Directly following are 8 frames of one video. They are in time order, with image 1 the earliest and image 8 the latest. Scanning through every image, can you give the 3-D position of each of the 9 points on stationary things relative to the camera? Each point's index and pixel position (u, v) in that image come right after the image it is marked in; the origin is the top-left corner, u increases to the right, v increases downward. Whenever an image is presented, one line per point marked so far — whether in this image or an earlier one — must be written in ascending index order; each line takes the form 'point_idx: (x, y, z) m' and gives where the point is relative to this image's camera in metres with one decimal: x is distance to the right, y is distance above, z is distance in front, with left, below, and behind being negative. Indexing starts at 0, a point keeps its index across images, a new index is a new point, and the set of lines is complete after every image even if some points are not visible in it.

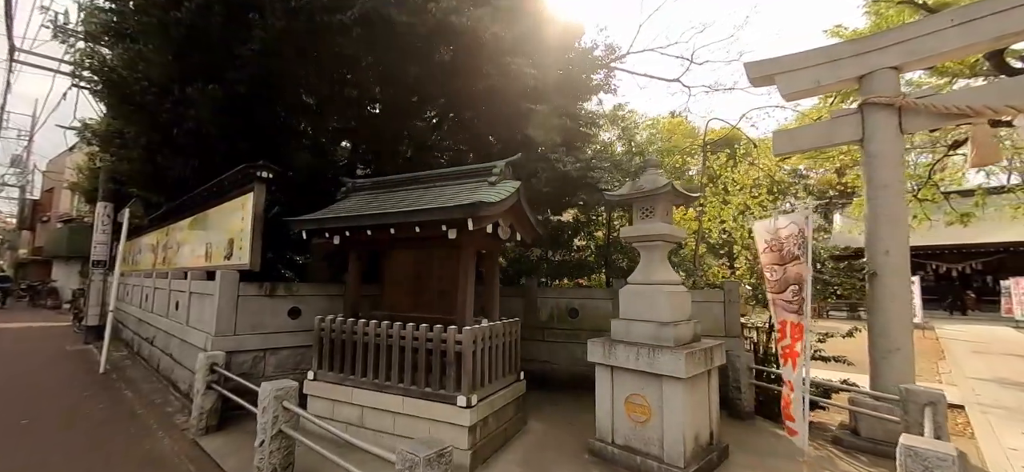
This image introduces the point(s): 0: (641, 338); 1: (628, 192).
0: (+1.4, -1.1, +4.6) m
1: (+1.4, +0.5, +5.0) m
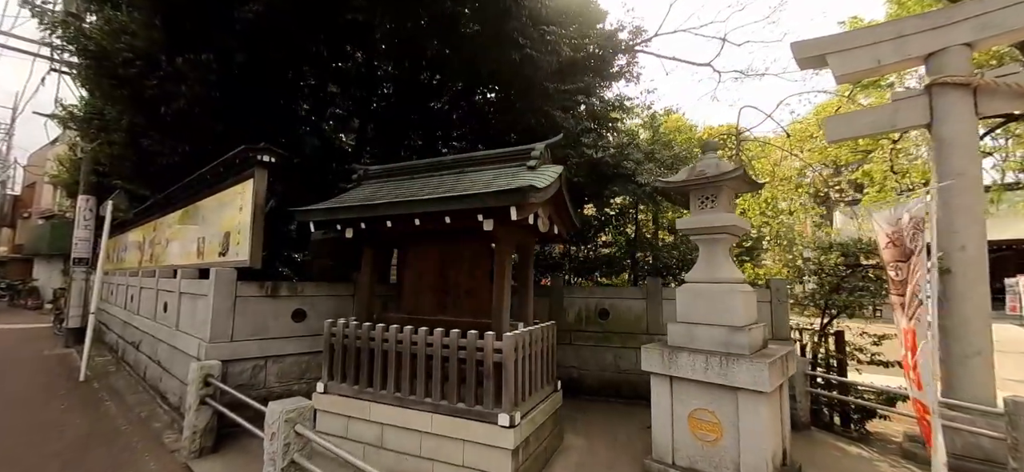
0: (+1.9, -1.0, +4.0) m
1: (+1.9, +0.6, +4.4) m
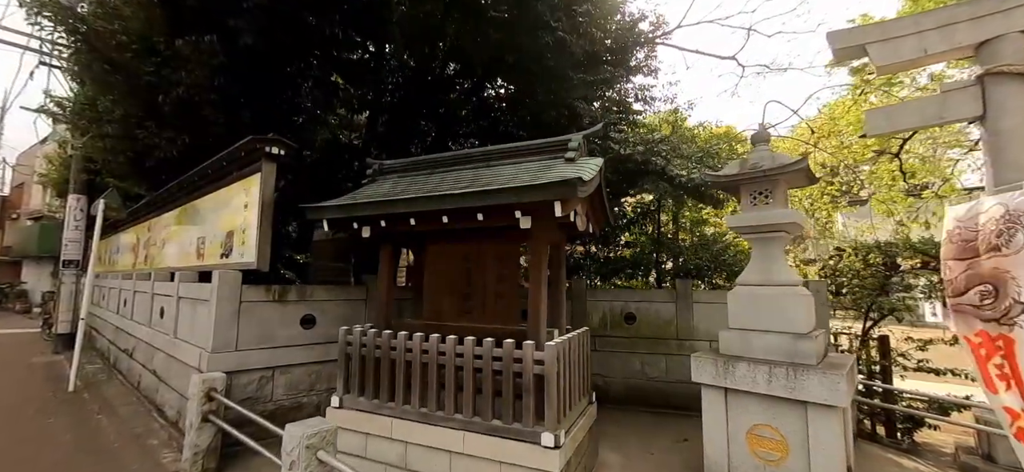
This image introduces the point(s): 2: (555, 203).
0: (+2.2, -1.0, +3.6) m
1: (+2.2, +0.6, +4.0) m
2: (+0.4, +0.3, +3.3) m
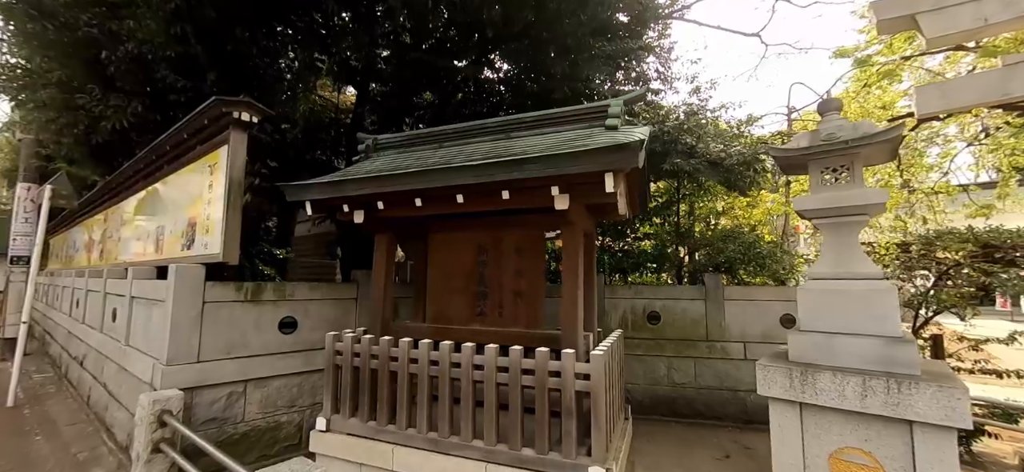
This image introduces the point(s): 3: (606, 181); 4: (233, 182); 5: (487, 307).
0: (+2.4, -0.9, +3.0) m
1: (+2.4, +0.7, +3.4) m
2: (+0.6, +0.4, +2.6) m
3: (+0.6, +0.3, +2.7) m
4: (-2.4, +0.5, +3.7) m
5: (-0.2, -0.6, +3.7) m
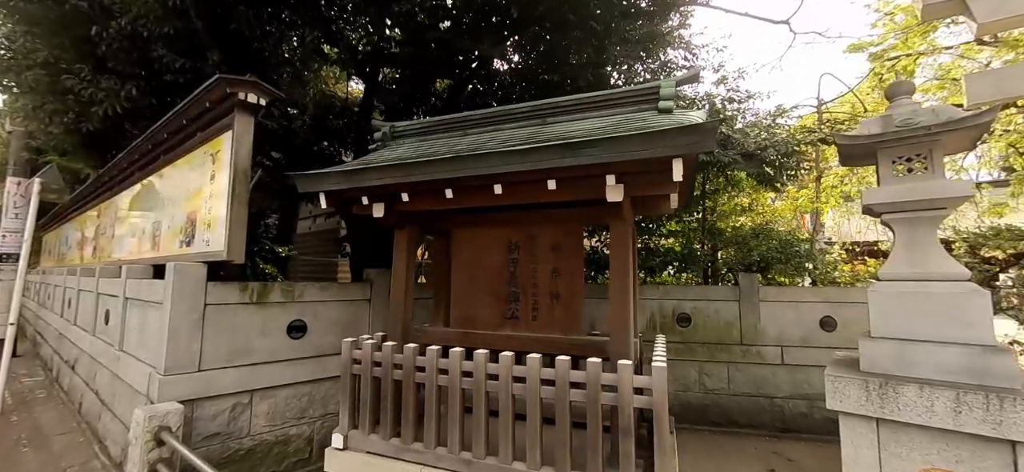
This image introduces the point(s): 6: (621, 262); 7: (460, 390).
0: (+2.7, -0.9, +2.7) m
1: (+2.7, +0.8, +3.1) m
2: (+0.9, +0.4, +2.3) m
3: (+0.9, +0.4, +2.3) m
4: (-2.2, +0.5, +3.3) m
5: (+0.1, -0.6, +3.4) m
6: (+0.7, -0.2, +2.8) m
7: (-0.4, -1.0, +2.8) m
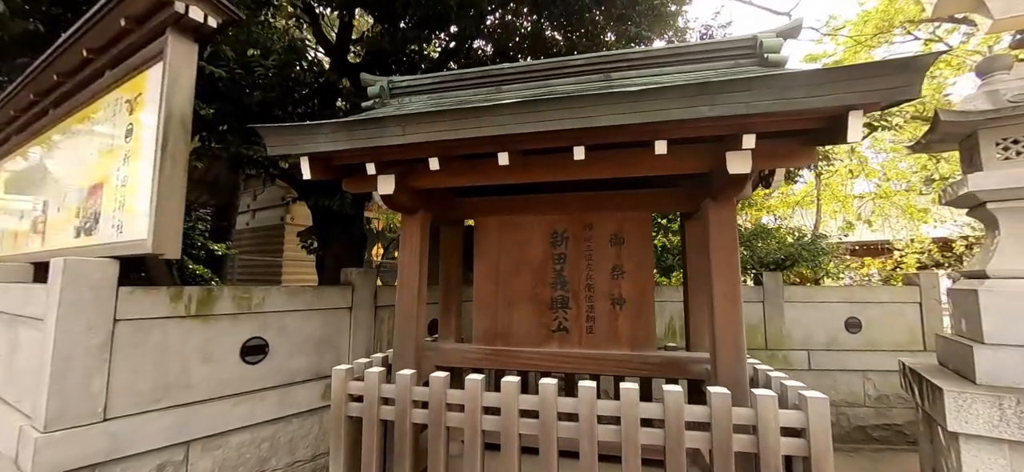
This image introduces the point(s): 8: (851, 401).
0: (+3.1, -0.8, +2.2) m
1: (+3.0, +0.8, +2.6) m
2: (+1.3, +0.5, +1.6) m
3: (+1.3, +0.4, +1.7) m
4: (-1.8, +0.6, +2.3) m
5: (+0.4, -0.5, +2.6) m
6: (+1.1, -0.1, +2.2) m
7: (0.0, -1.0, +2.0) m
8: (+3.7, -1.8, +4.6) m
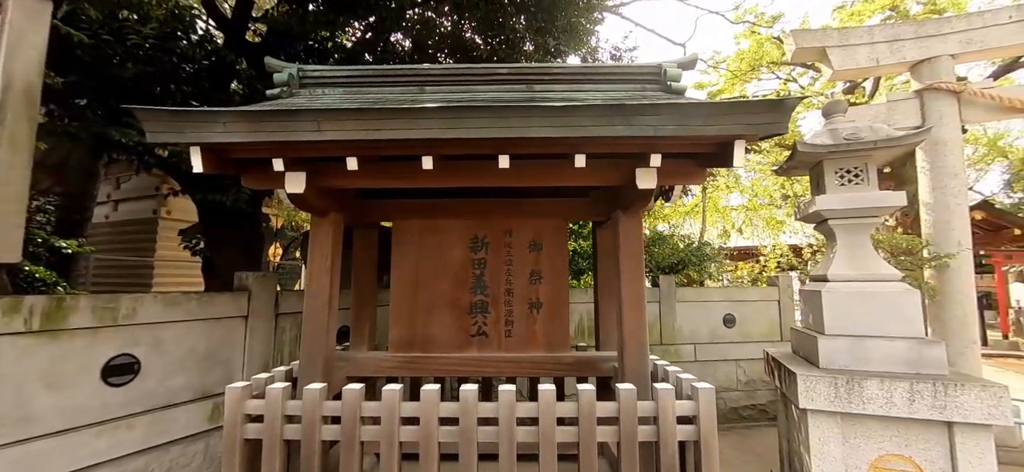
0: (+2.6, -0.9, +2.8) m
1: (+2.5, +0.7, +3.2) m
2: (+1.0, +0.4, +1.9) m
3: (+1.0, +0.4, +2.0) m
4: (-2.2, +0.6, +1.8) m
5: (-0.1, -0.6, +2.6) m
6: (+0.7, -0.1, +2.4) m
7: (-0.4, -1.0, +2.0) m
8: (+2.7, -1.9, +5.2) m
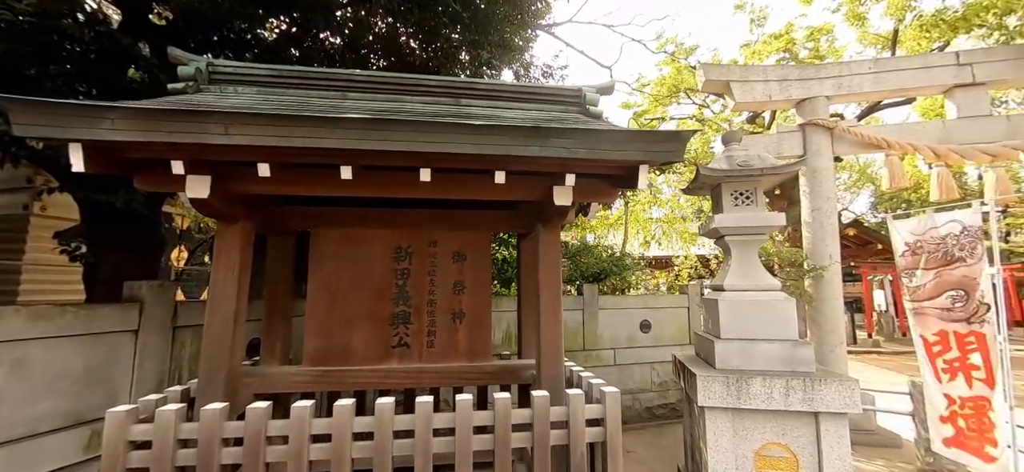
0: (+2.0, -1.0, +3.2) m
1: (+1.9, +0.6, +3.6) m
2: (+0.6, +0.4, +2.1) m
3: (+0.6, +0.3, +2.1) m
4: (-2.5, +0.6, +1.5) m
5: (-0.6, -0.6, +2.6) m
6: (+0.2, -0.2, +2.5) m
7: (-0.7, -1.0, +1.9) m
8: (+1.7, -2.0, +5.6) m
